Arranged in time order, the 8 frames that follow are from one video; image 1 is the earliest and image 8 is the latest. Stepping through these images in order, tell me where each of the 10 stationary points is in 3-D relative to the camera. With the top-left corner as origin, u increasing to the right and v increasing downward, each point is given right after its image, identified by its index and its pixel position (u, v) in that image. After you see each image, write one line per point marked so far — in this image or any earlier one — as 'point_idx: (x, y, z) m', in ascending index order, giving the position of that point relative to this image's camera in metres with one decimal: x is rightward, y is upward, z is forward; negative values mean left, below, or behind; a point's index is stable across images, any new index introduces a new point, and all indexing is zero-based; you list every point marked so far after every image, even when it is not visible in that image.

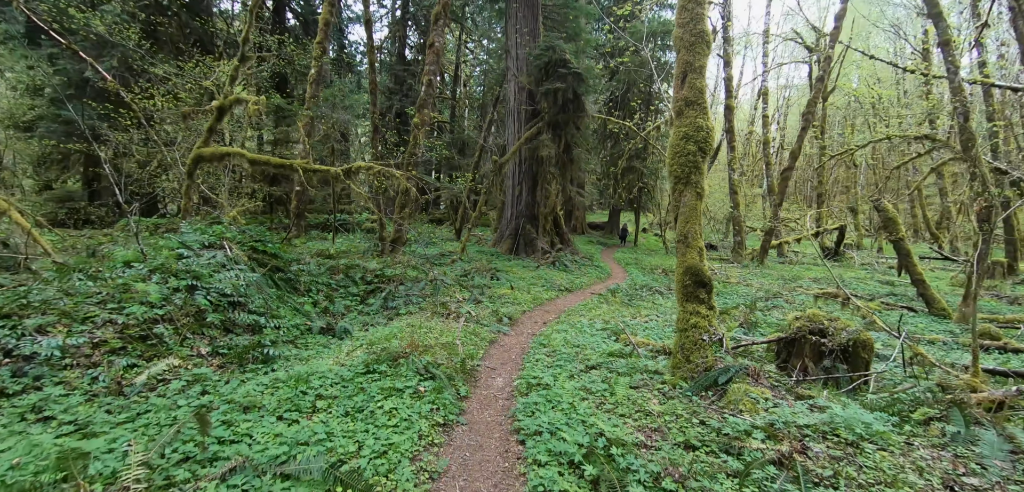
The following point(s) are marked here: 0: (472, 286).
0: (-0.9, -0.9, +9.6) m
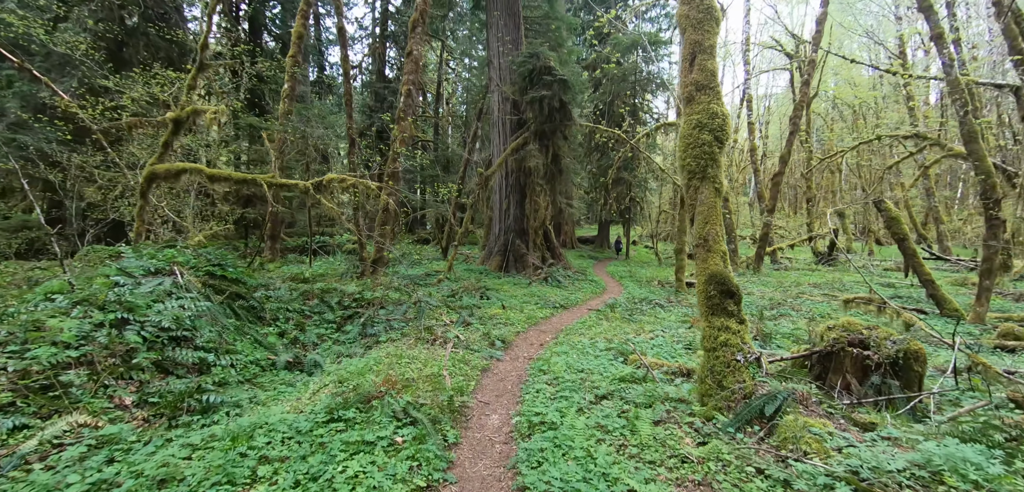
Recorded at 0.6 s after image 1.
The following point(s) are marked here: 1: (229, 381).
0: (-1.0, -1.2, +8.8) m
1: (-2.9, -1.4, +4.7) m
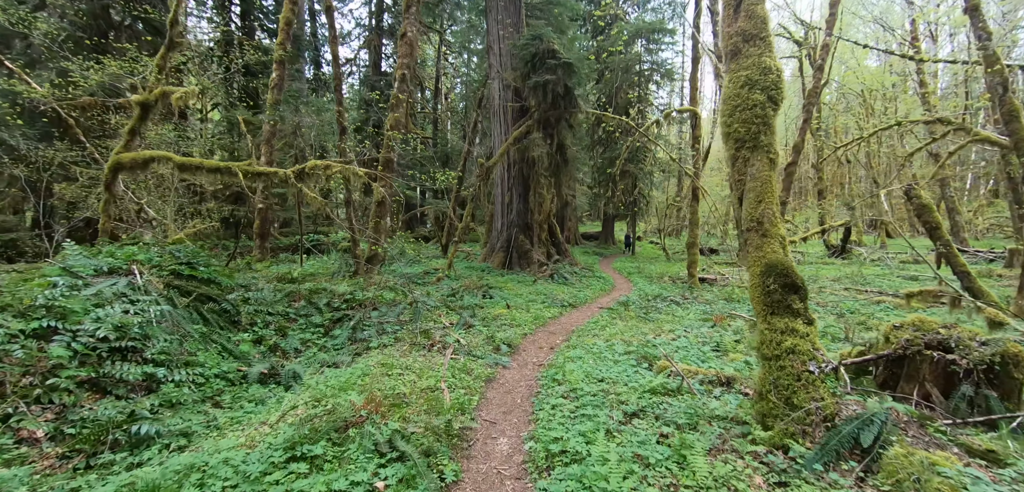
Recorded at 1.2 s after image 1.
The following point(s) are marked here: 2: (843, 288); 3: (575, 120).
0: (-0.9, -1.1, +8.0) m
1: (-2.8, -1.4, +3.9) m
2: (+9.1, -1.2, +12.3) m
3: (+1.8, +3.7, +13.0) m
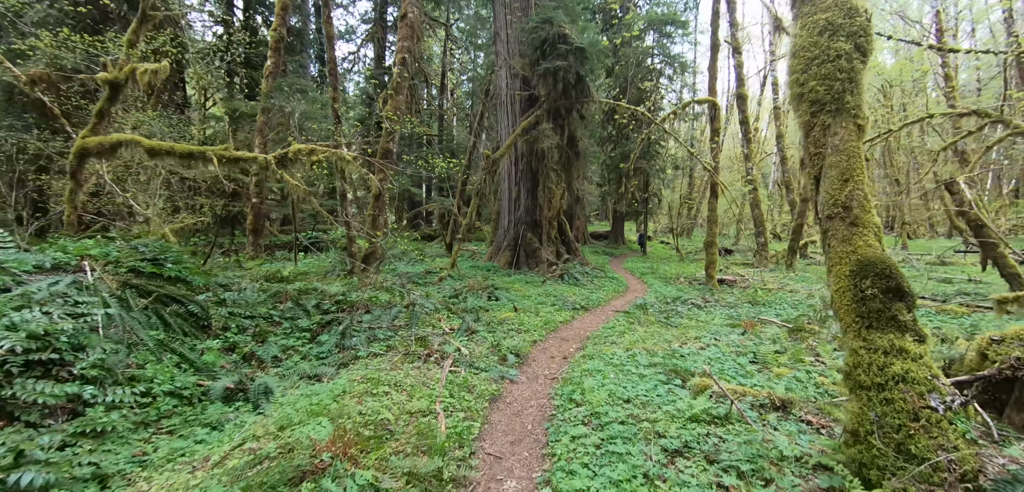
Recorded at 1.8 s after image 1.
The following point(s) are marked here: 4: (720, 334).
0: (-0.8, -1.1, +7.3) m
1: (-2.8, -1.3, +3.2) m
2: (+9.3, -1.1, +11.4) m
3: (+2.0, +3.7, +12.2) m
4: (+3.3, -1.4, +7.0) m
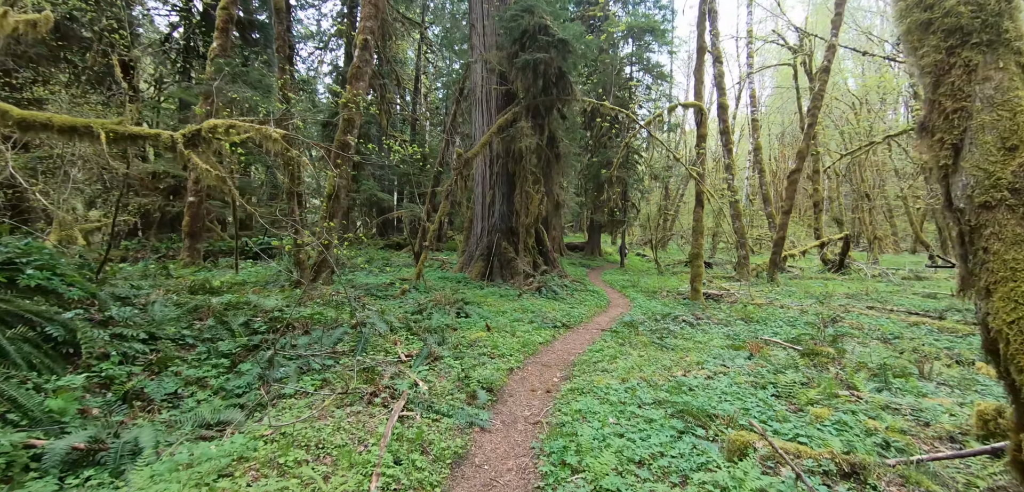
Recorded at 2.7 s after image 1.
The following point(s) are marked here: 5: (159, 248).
0: (-1.2, -1.2, +6.1) m
1: (-2.9, -1.3, +1.9) m
2: (+8.6, -1.5, +10.8) m
3: (+1.4, +3.5, +11.3) m
4: (+2.9, -1.5, +6.1) m
5: (-9.2, 0.0, +11.7) m
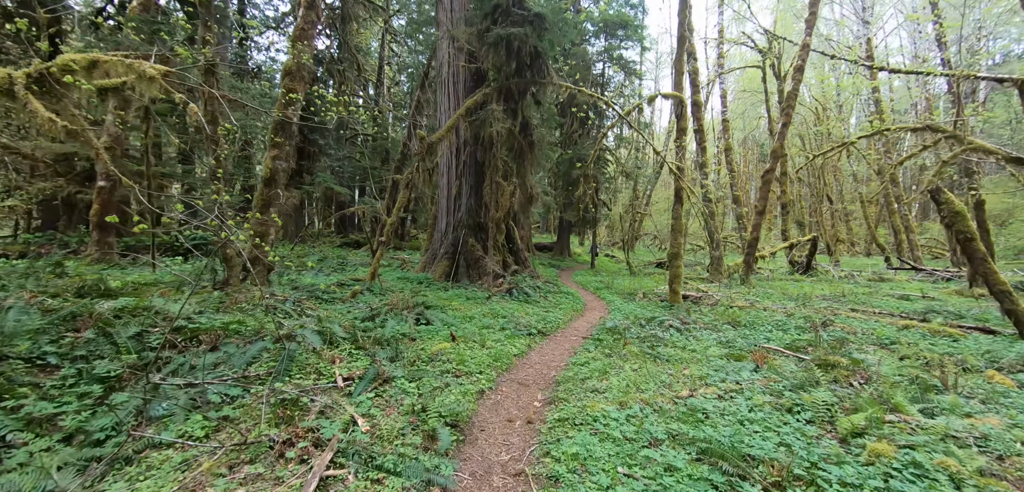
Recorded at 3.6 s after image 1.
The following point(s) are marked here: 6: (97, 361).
0: (-1.5, -1.1, +5.0) m
1: (-2.9, -1.1, +0.6) m
2: (+7.9, -1.5, +10.4) m
3: (+0.7, +3.5, +10.3) m
4: (+2.5, -1.5, +5.2) m
5: (-10.0, +0.1, +9.9) m
6: (-3.8, -1.0, +4.1) m
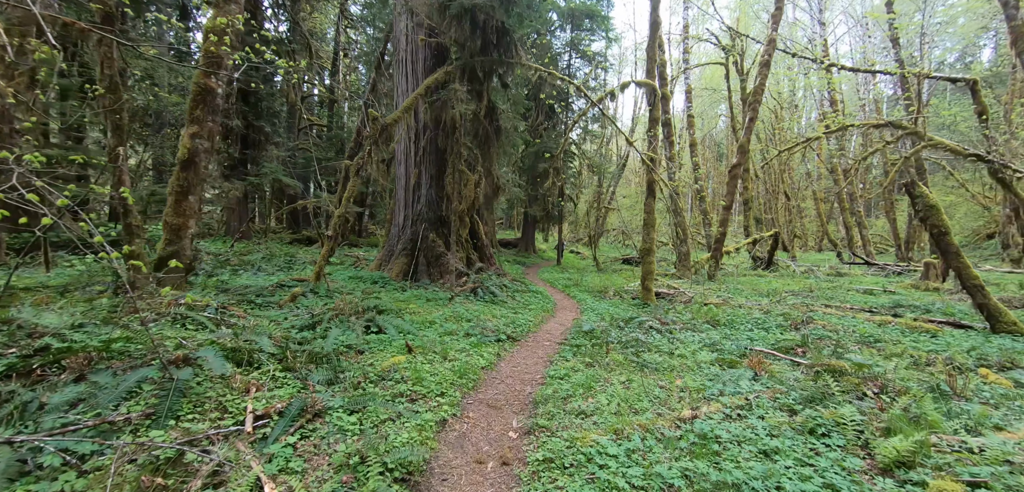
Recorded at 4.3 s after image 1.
0: (-1.8, -1.0, +4.0) m
1: (-2.8, -1.1, -0.5) m
2: (+7.1, -1.4, +10.2) m
3: (0.0, +3.6, +9.5) m
4: (+2.2, -1.4, +4.6) m
5: (-10.6, +0.1, +8.3) m
6: (-4.0, -1.0, +2.9) m
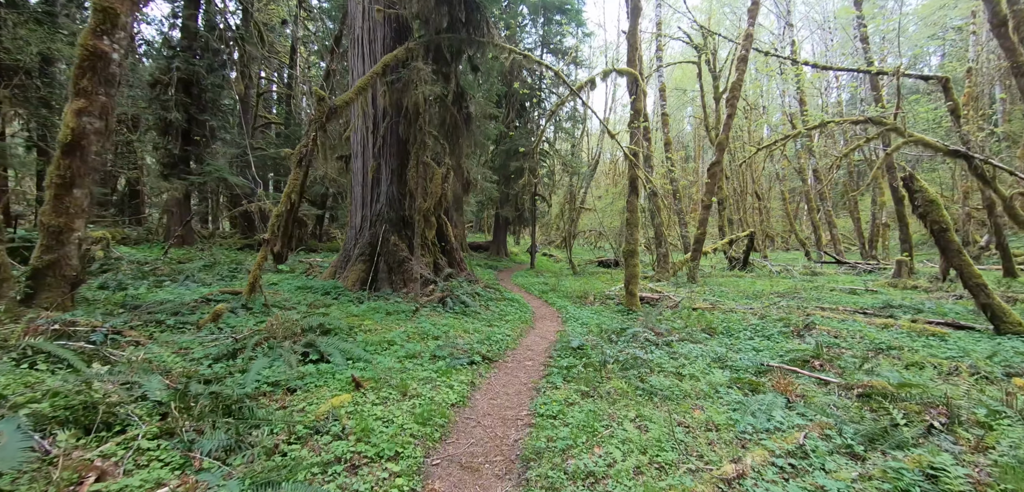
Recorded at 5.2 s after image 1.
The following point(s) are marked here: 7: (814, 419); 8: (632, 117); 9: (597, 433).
0: (-1.9, -1.1, +2.8) m
1: (-2.7, -1.1, -1.7) m
2: (+6.6, -1.3, +9.6) m
3: (-0.6, +3.6, +8.5) m
4: (+2.1, -1.4, +3.7) m
5: (-11.0, 0.0, +6.5) m
6: (-4.1, -1.0, +1.6) m
7: (+2.4, -1.4, +3.6) m
8: (+3.0, +3.2, +11.4) m
9: (+0.6, -1.4, +3.3) m
